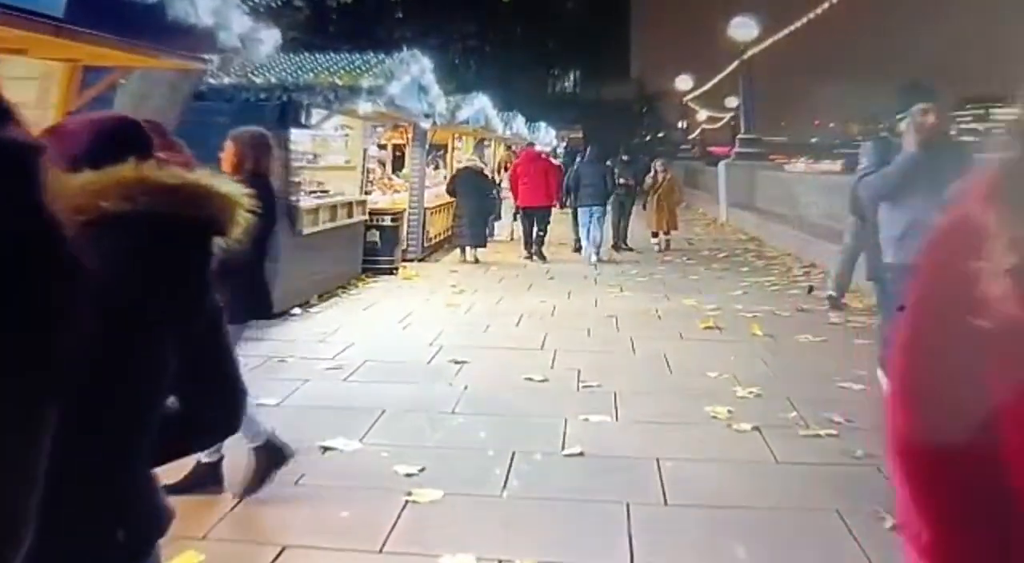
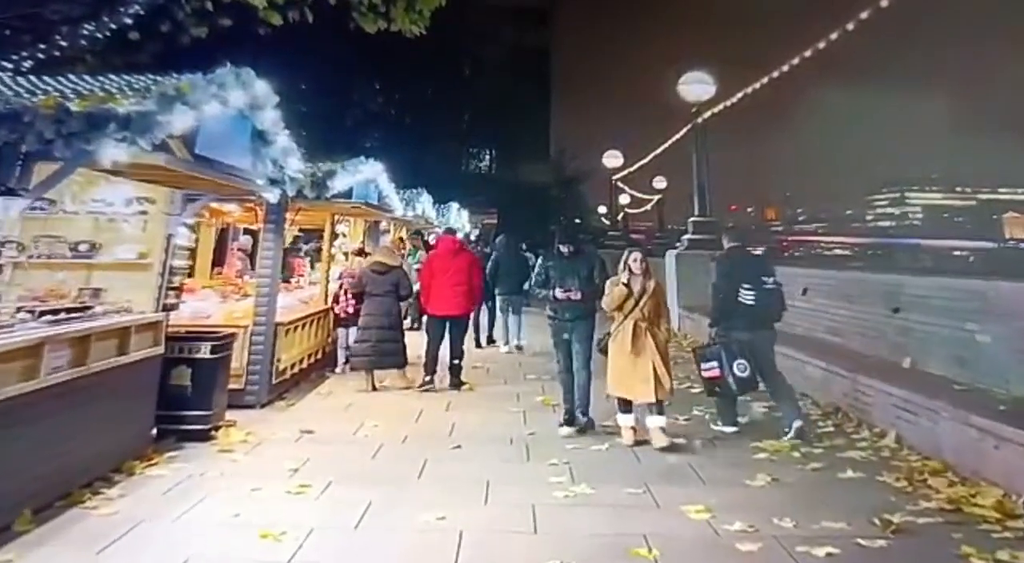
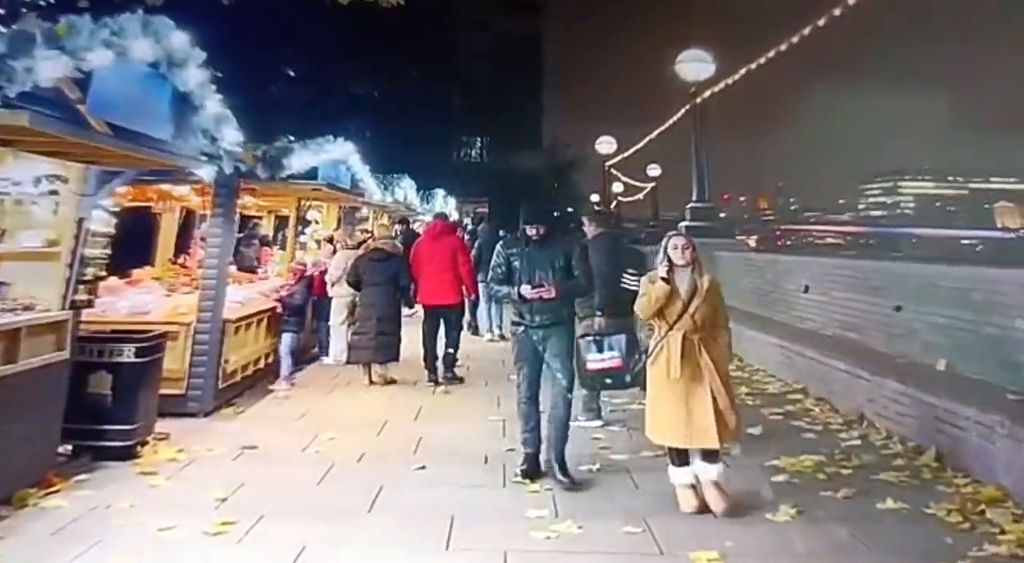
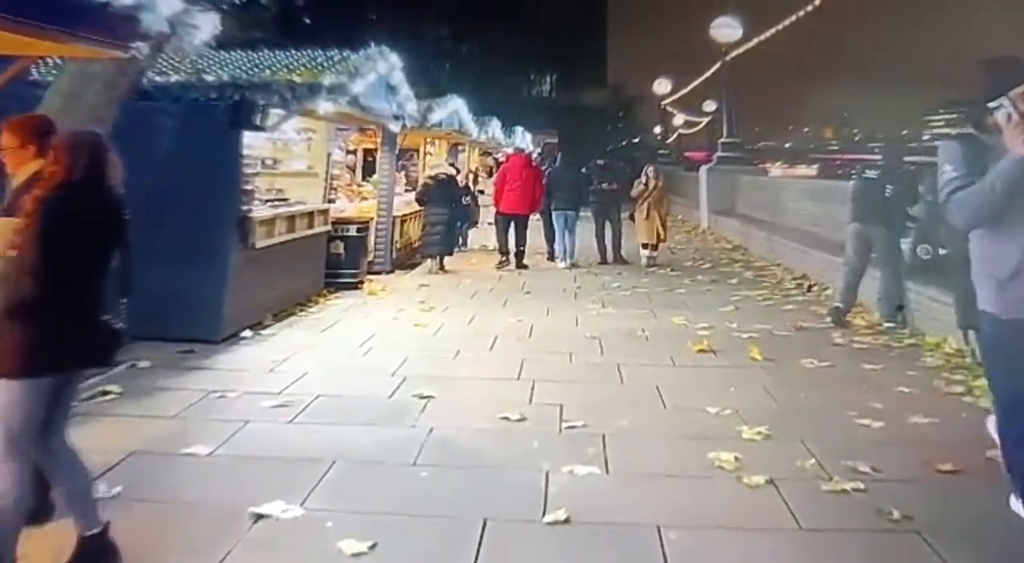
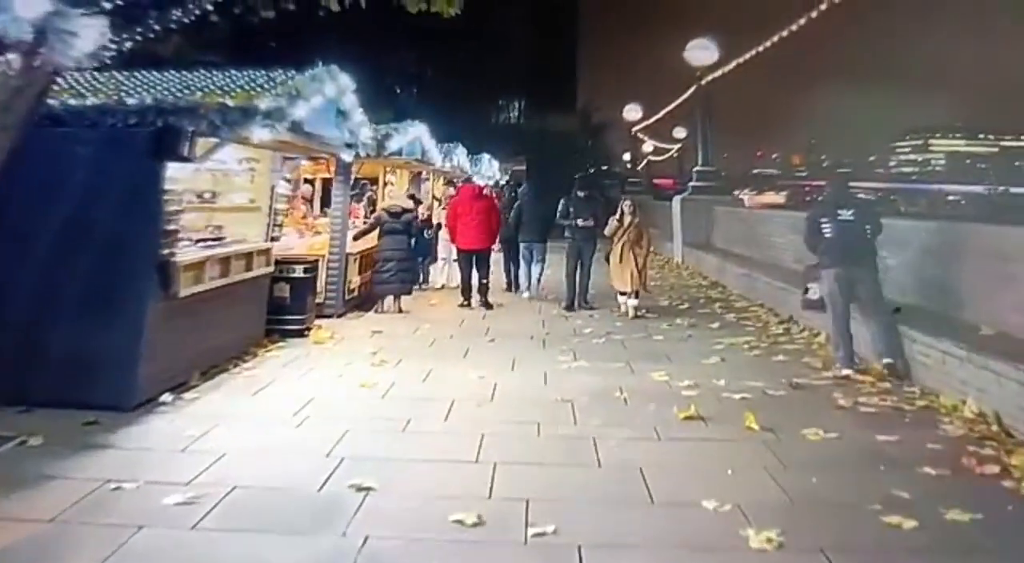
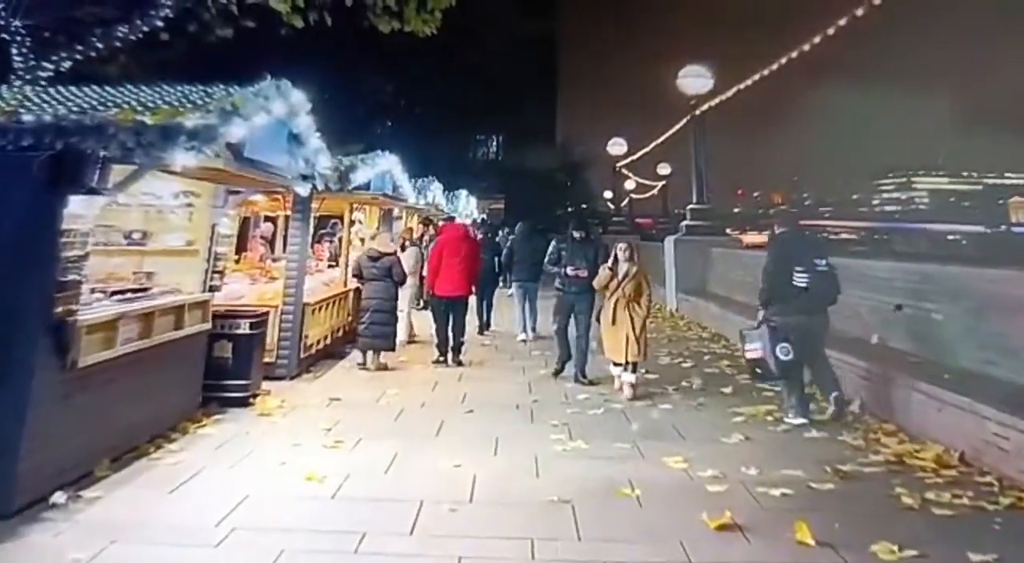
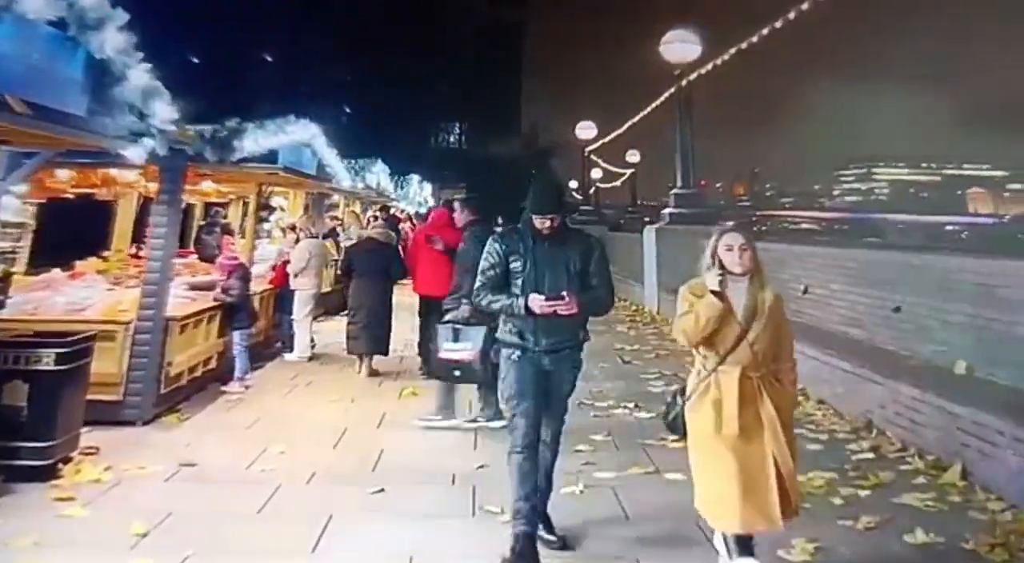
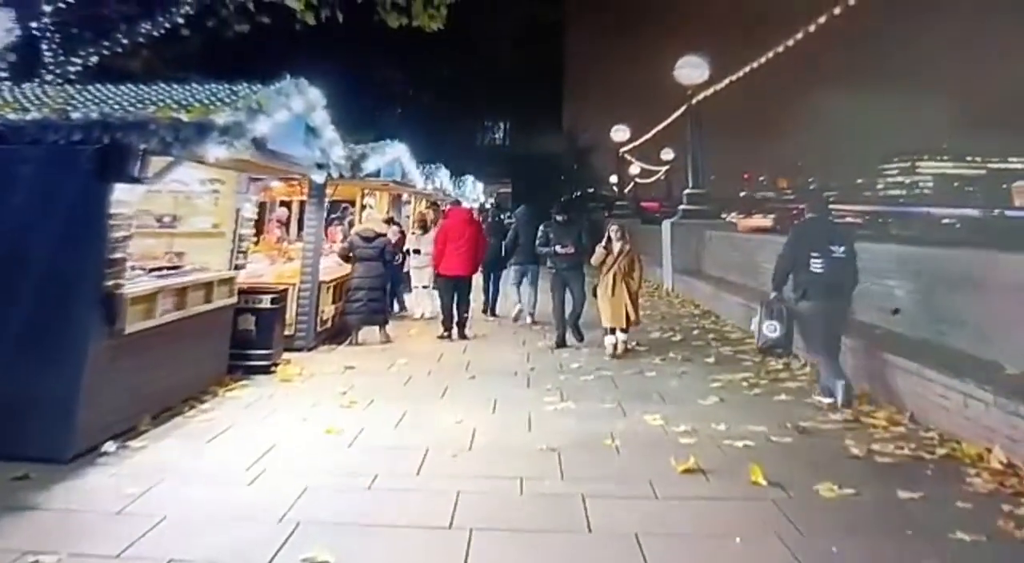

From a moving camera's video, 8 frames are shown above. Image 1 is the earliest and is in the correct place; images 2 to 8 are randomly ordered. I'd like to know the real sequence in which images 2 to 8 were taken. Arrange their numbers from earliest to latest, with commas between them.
4, 5, 8, 6, 2, 3, 7
